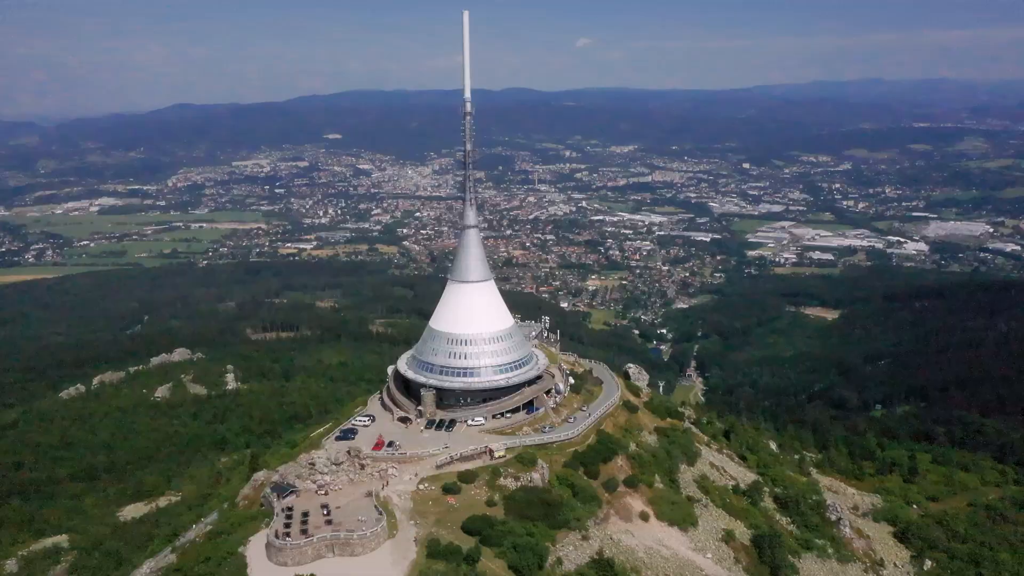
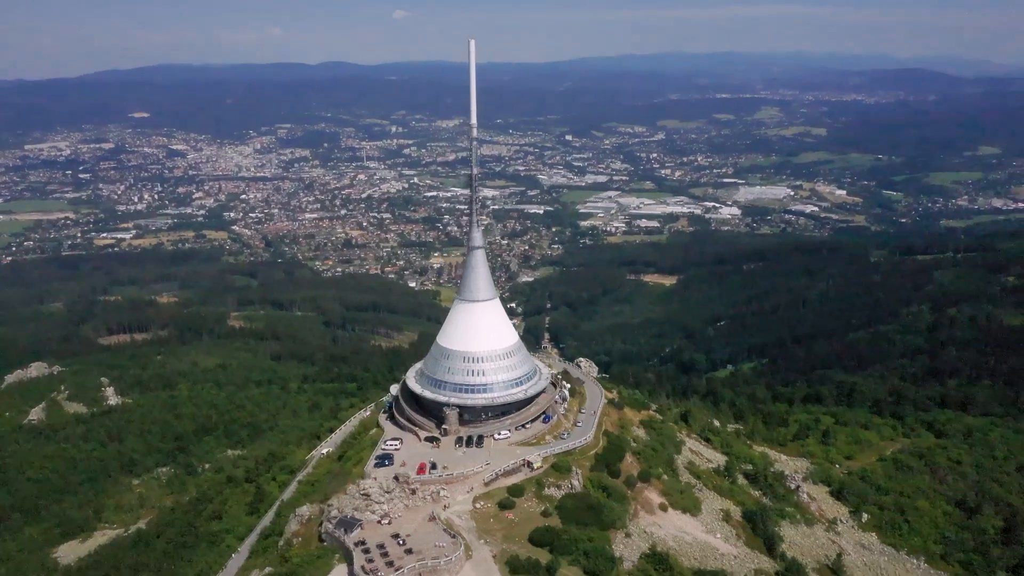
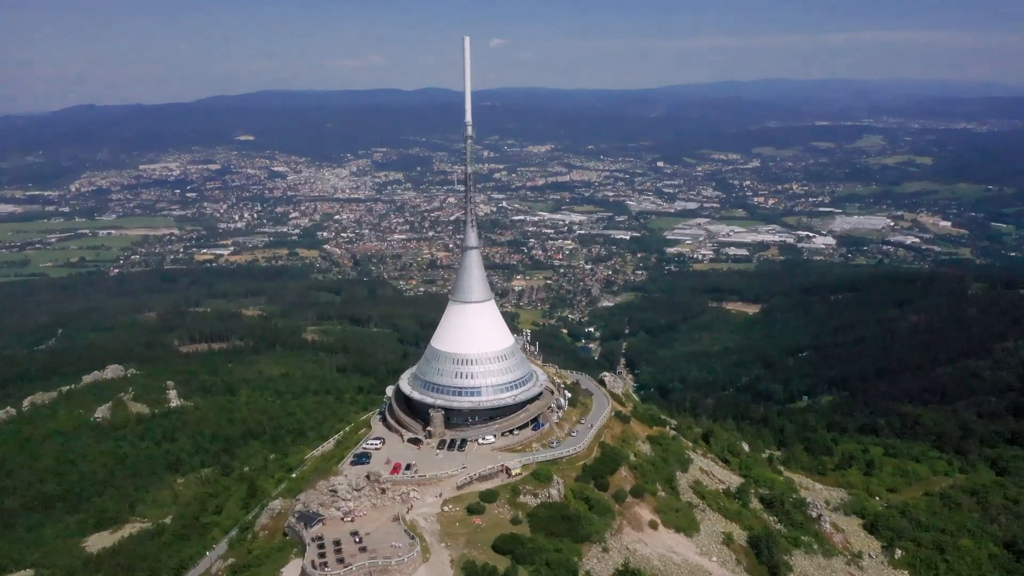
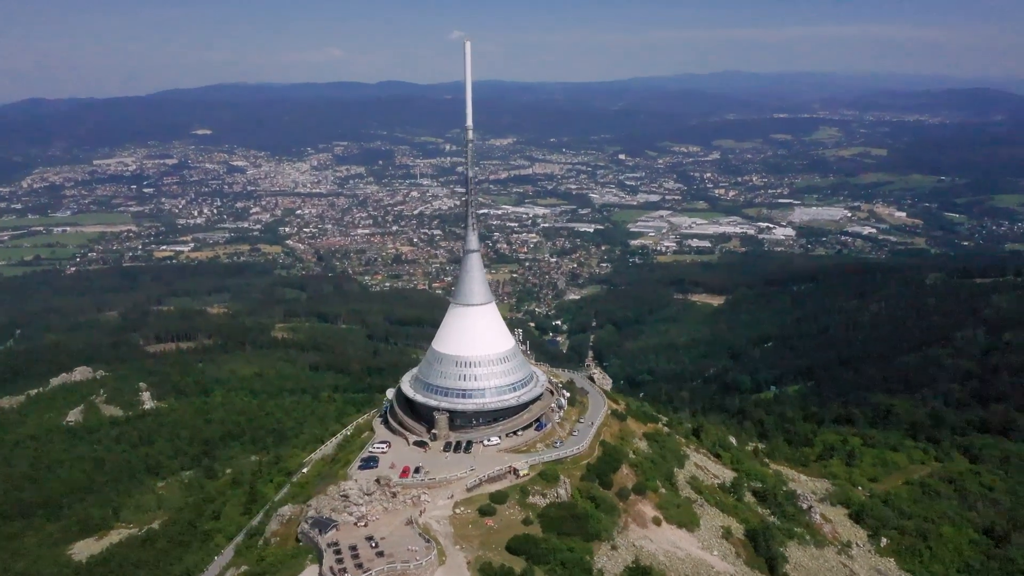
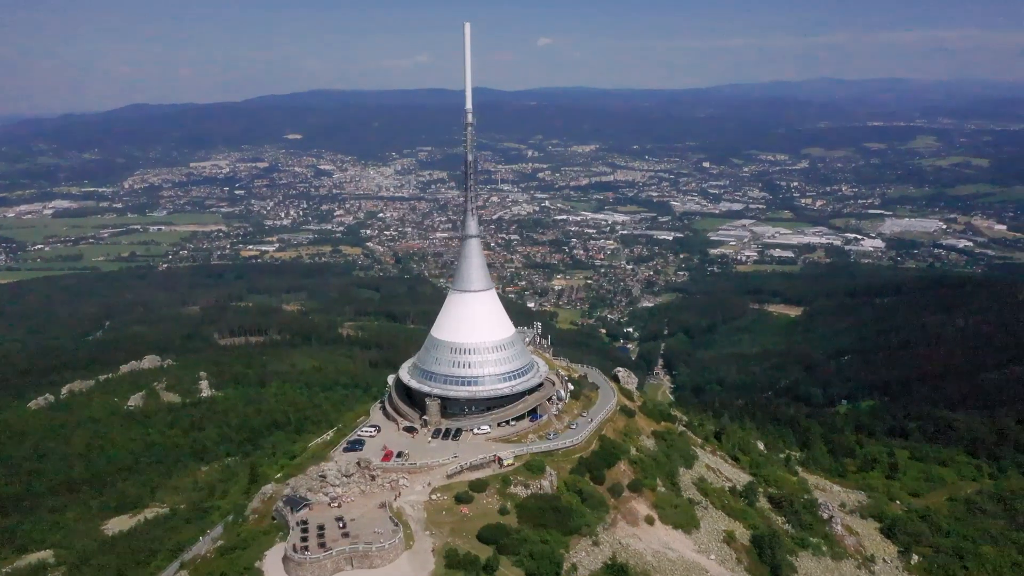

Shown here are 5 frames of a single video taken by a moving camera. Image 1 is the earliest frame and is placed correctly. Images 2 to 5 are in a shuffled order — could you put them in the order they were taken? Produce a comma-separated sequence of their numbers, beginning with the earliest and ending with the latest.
5, 3, 4, 2
